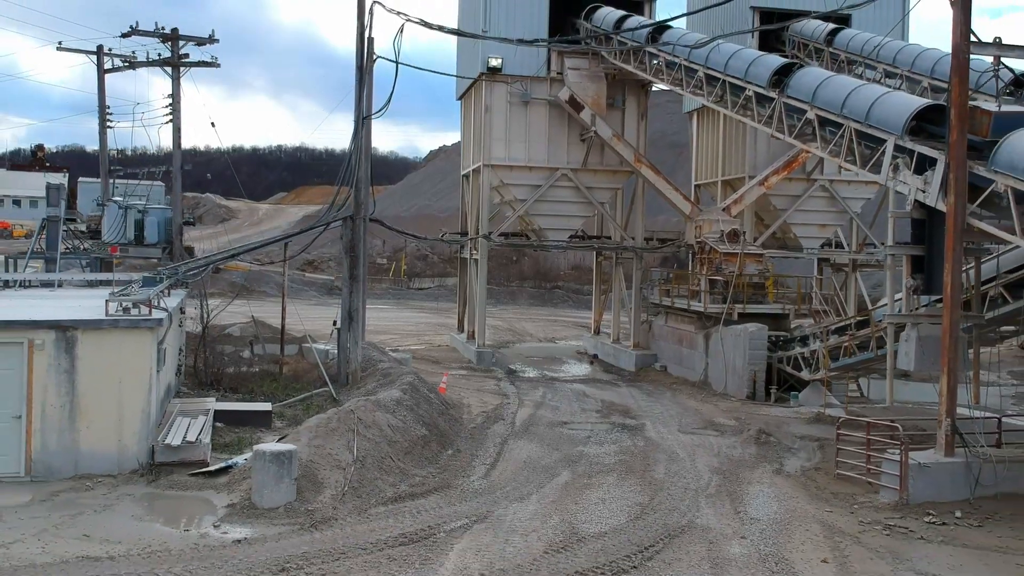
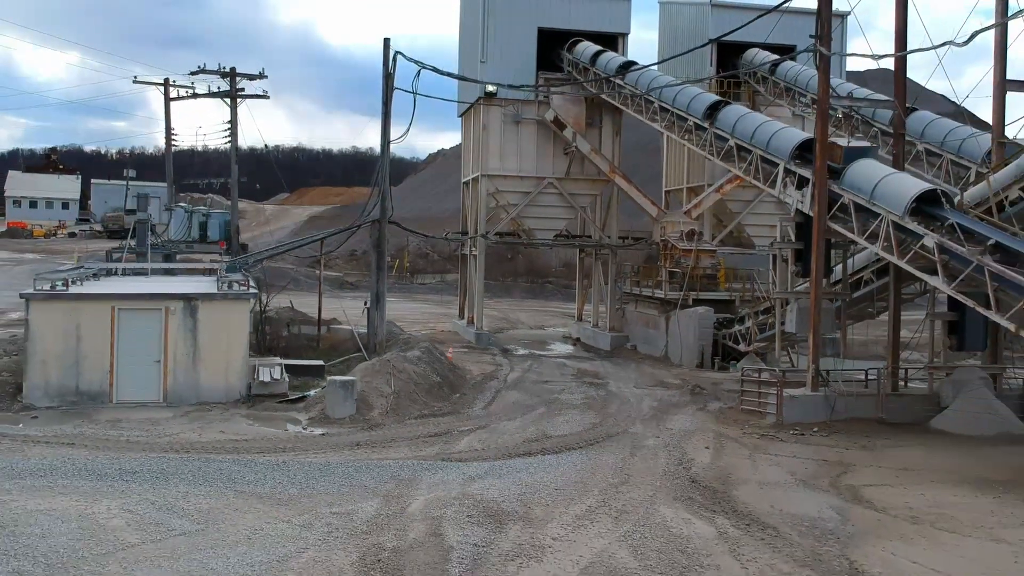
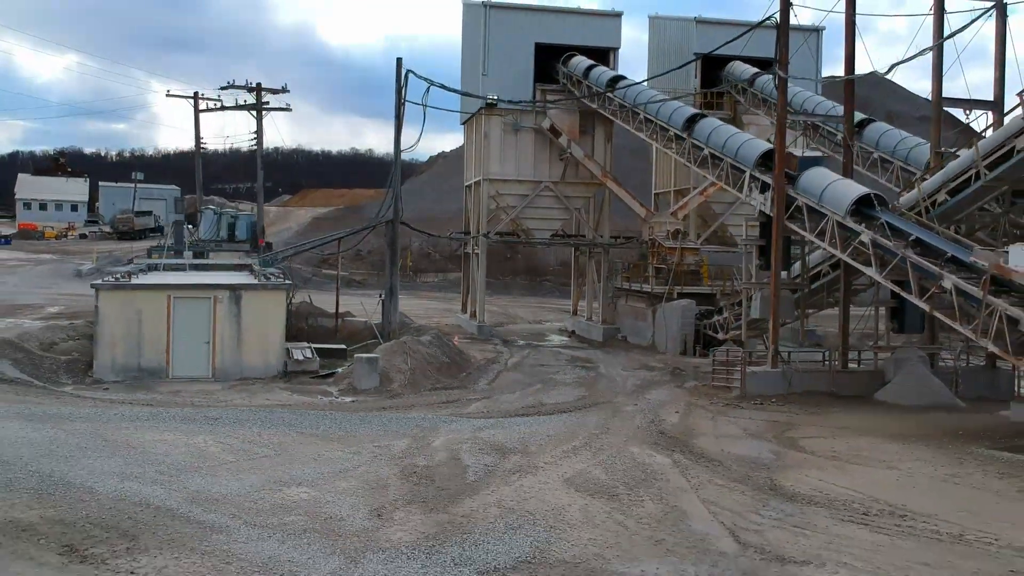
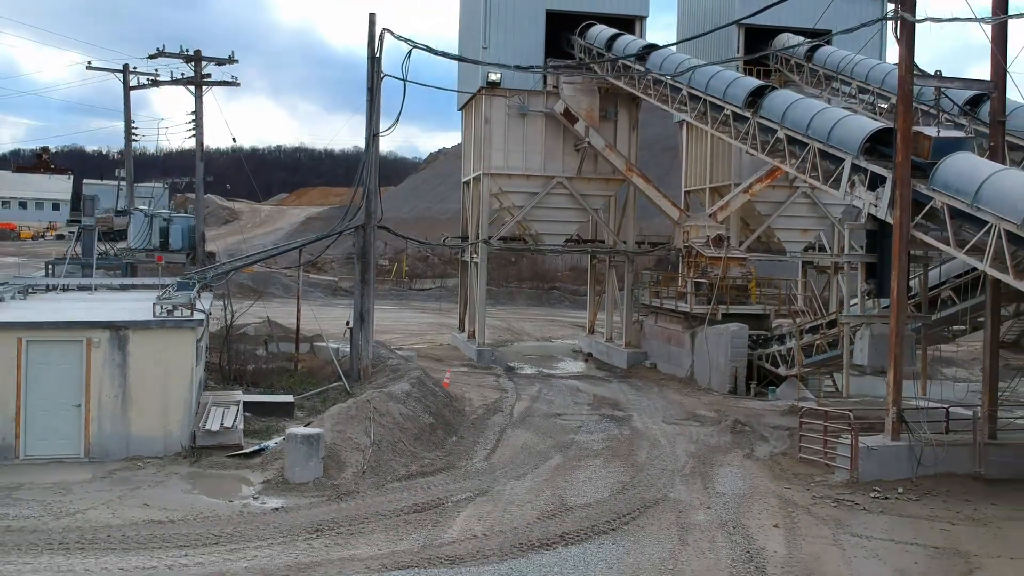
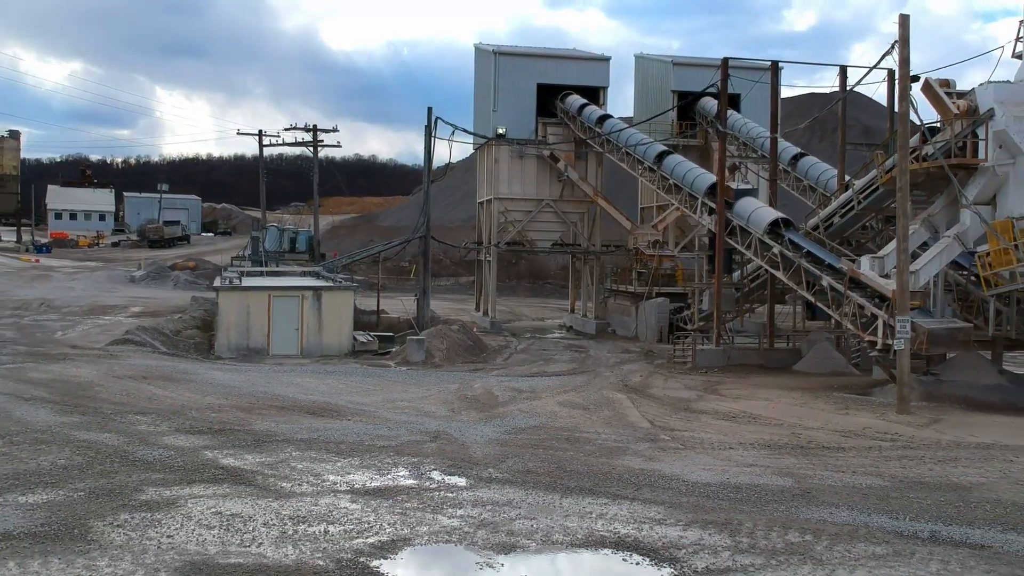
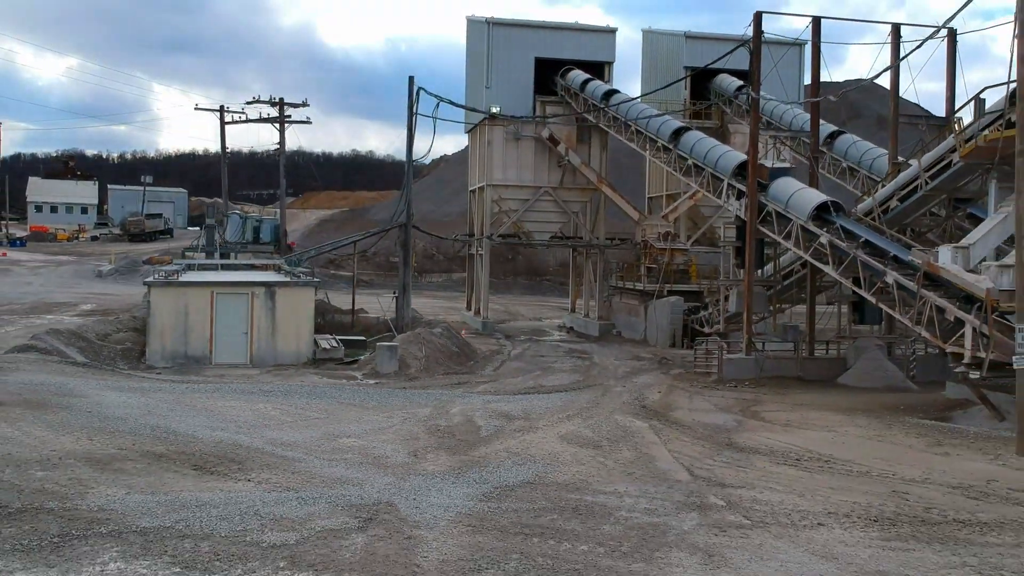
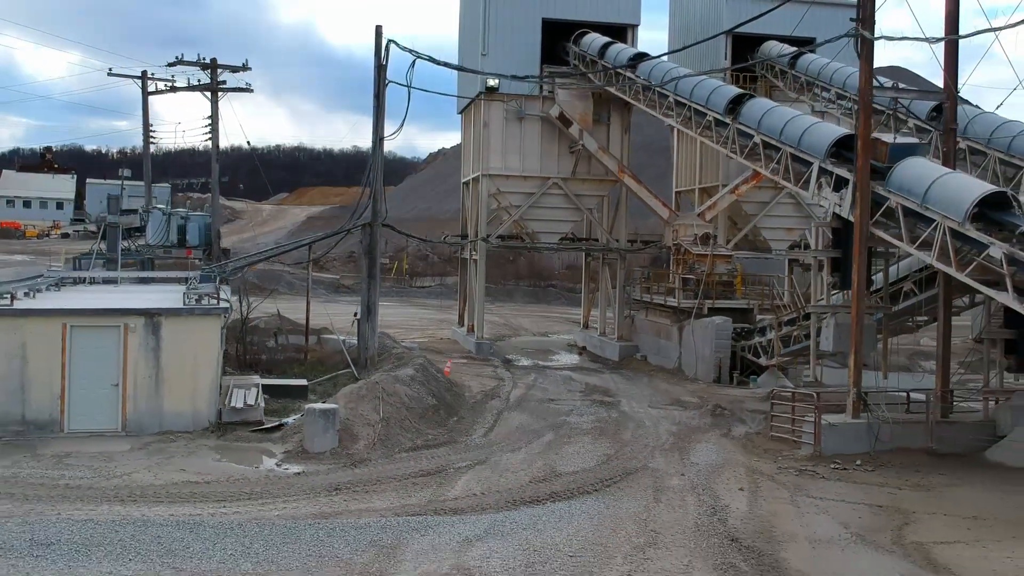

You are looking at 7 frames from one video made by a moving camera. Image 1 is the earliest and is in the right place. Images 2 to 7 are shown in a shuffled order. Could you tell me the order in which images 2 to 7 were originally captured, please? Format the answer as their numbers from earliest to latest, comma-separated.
4, 7, 2, 3, 6, 5
